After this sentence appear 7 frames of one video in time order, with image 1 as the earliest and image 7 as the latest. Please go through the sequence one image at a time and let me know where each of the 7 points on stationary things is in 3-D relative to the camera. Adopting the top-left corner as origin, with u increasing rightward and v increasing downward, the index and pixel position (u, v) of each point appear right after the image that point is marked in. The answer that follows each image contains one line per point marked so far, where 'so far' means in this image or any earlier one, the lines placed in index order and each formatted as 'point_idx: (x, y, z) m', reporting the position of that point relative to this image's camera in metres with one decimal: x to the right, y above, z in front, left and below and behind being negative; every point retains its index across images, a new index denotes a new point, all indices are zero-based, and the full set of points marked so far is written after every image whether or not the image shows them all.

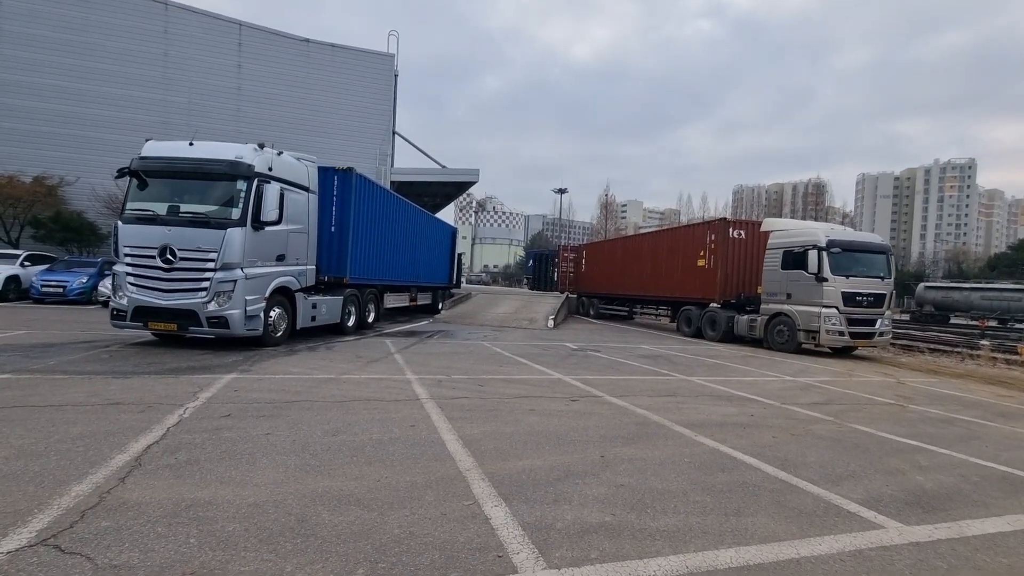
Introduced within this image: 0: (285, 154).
0: (-5.3, +3.1, +11.6) m
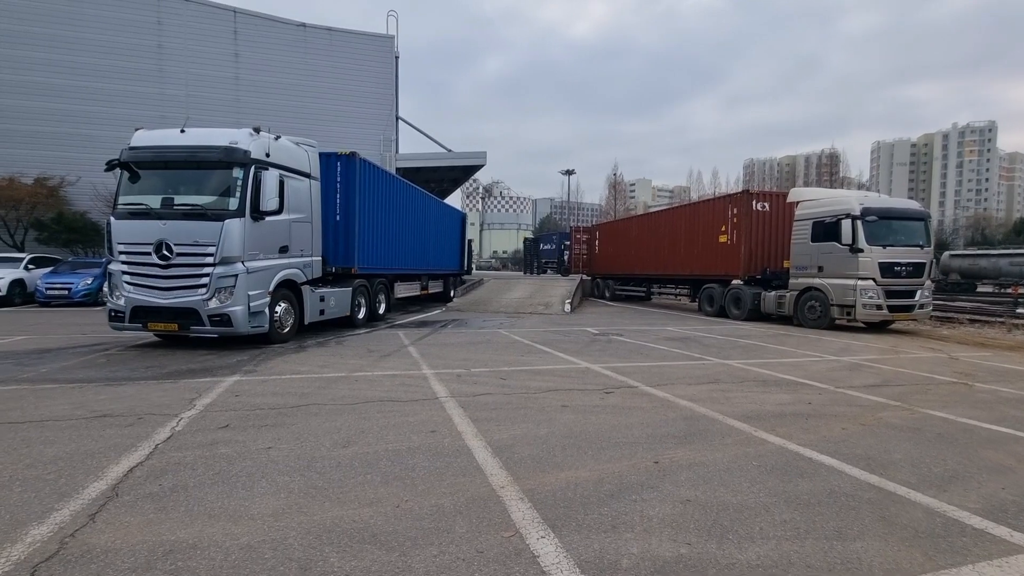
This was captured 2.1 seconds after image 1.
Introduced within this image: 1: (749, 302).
0: (-5.1, +3.3, +10.9) m
1: (+8.6, -0.5, +17.9) m
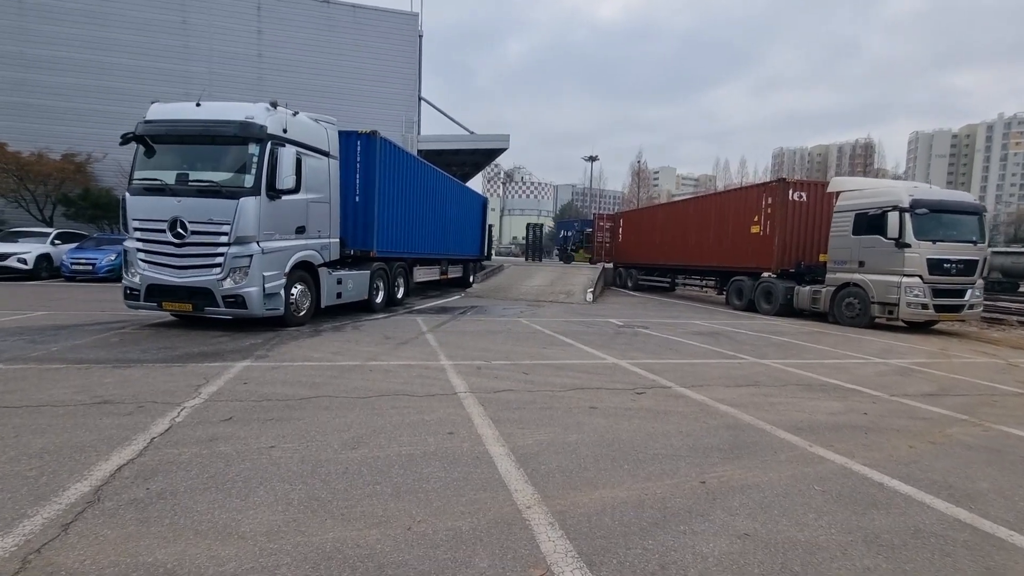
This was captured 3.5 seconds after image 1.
0: (-4.5, +3.7, +10.5) m
1: (+9.3, -0.3, +17.1) m
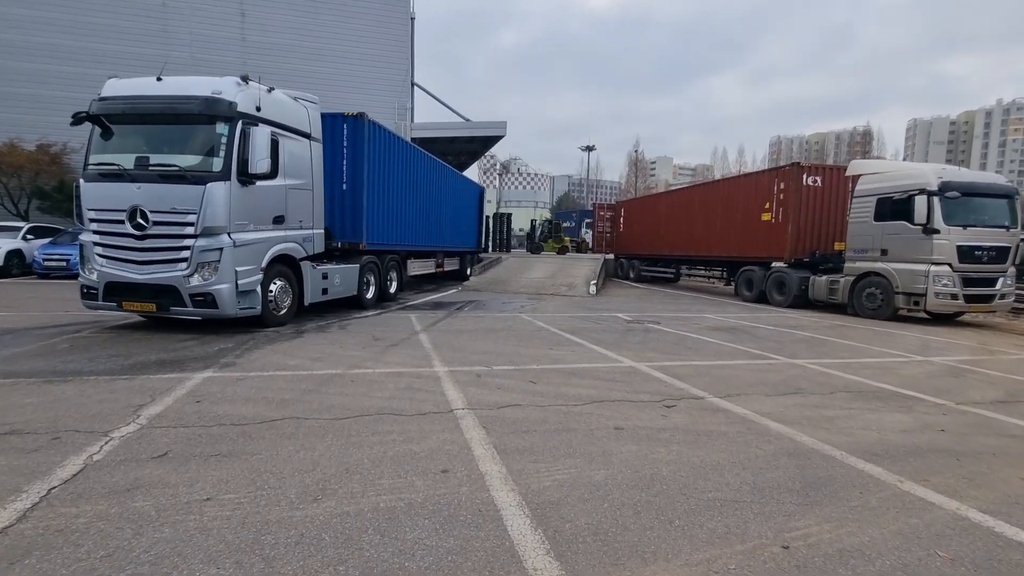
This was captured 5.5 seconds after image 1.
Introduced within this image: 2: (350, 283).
0: (-4.5, +3.7, +9.4) m
1: (+9.3, 0.0, +16.2) m
2: (-3.9, +0.1, +11.8) m
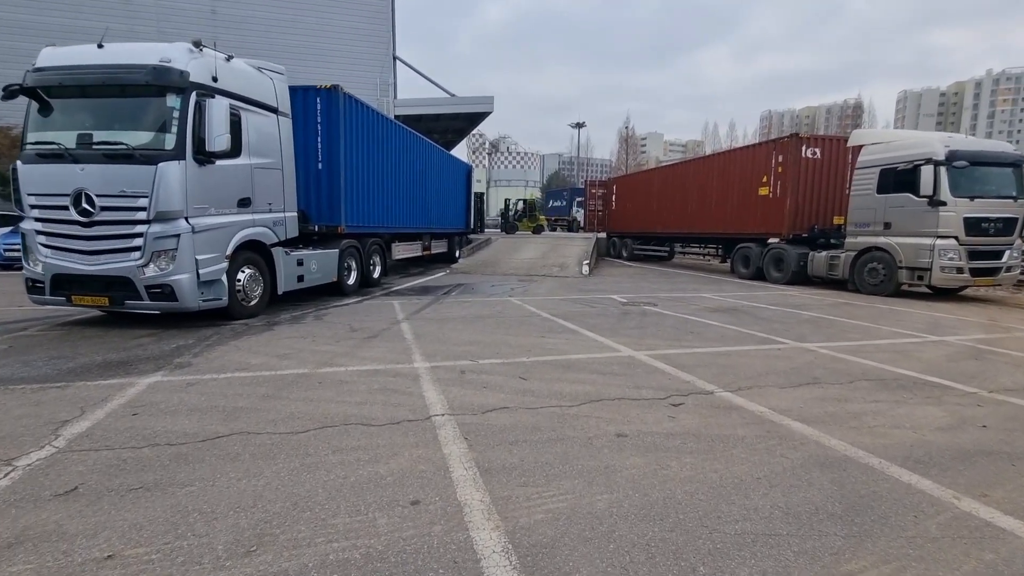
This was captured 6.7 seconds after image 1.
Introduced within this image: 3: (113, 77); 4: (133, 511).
0: (-4.8, +3.9, +8.6) m
1: (+9.0, +0.8, +15.7) m
2: (-4.1, +0.4, +11.1) m
3: (-5.9, +3.1, +7.3) m
4: (-2.0, -1.2, +2.7) m
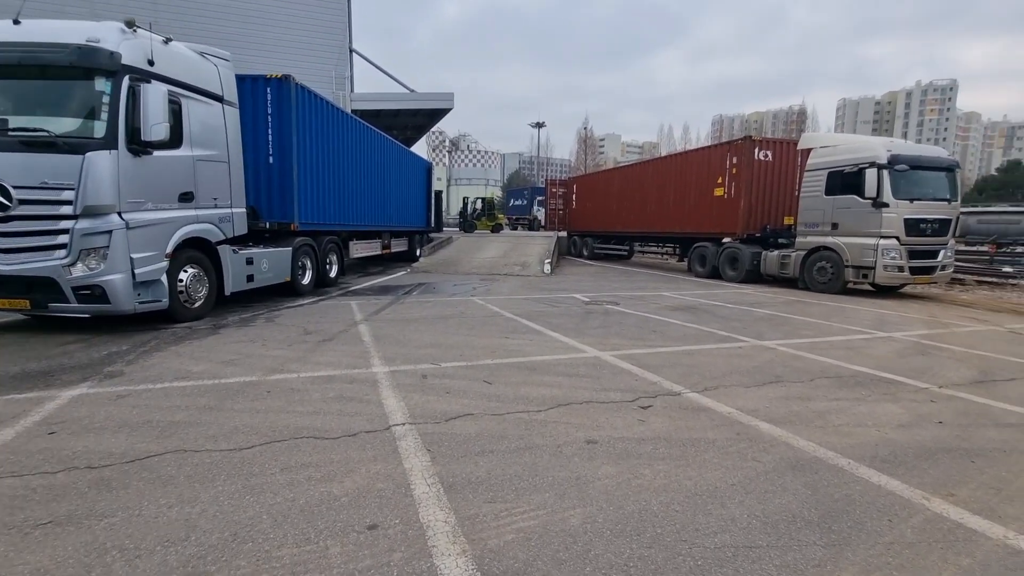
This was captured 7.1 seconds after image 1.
0: (-5.4, +3.9, +7.9) m
1: (+7.7, +0.8, +16.2) m
2: (-4.9, +0.4, +10.5) m
3: (-6.4, +3.1, +6.6) m
4: (-2.2, -1.2, +2.3) m
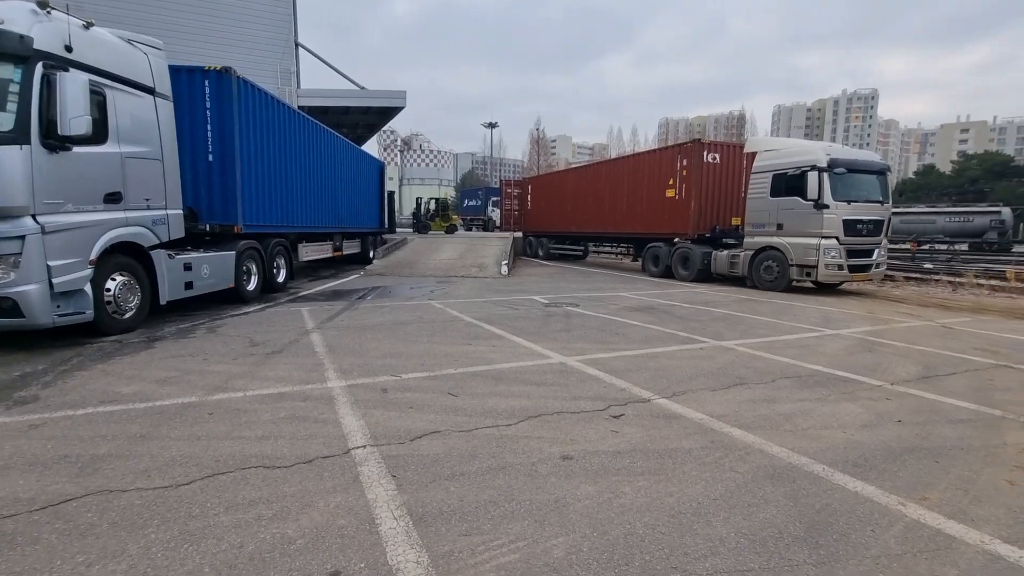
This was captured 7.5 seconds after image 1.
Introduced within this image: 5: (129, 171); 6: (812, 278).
0: (-6.0, +3.8, +7.2) m
1: (+6.3, +0.8, +16.6) m
2: (-5.8, +0.3, +9.8) m
3: (-6.9, +2.9, +5.8) m
4: (-2.3, -1.3, +1.9) m
5: (-5.9, +1.8, +7.6) m
6: (+8.5, +0.3, +14.0) m
